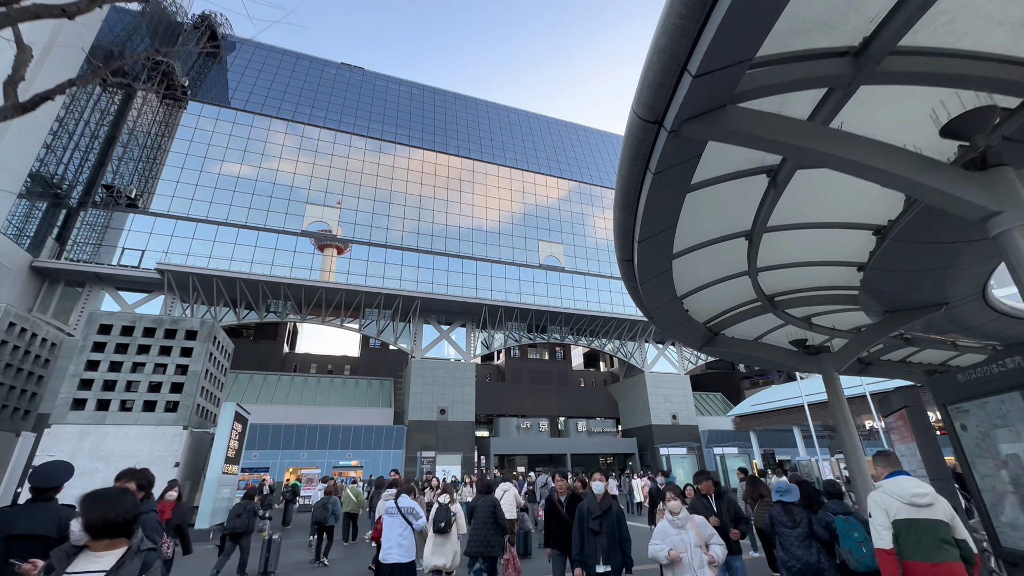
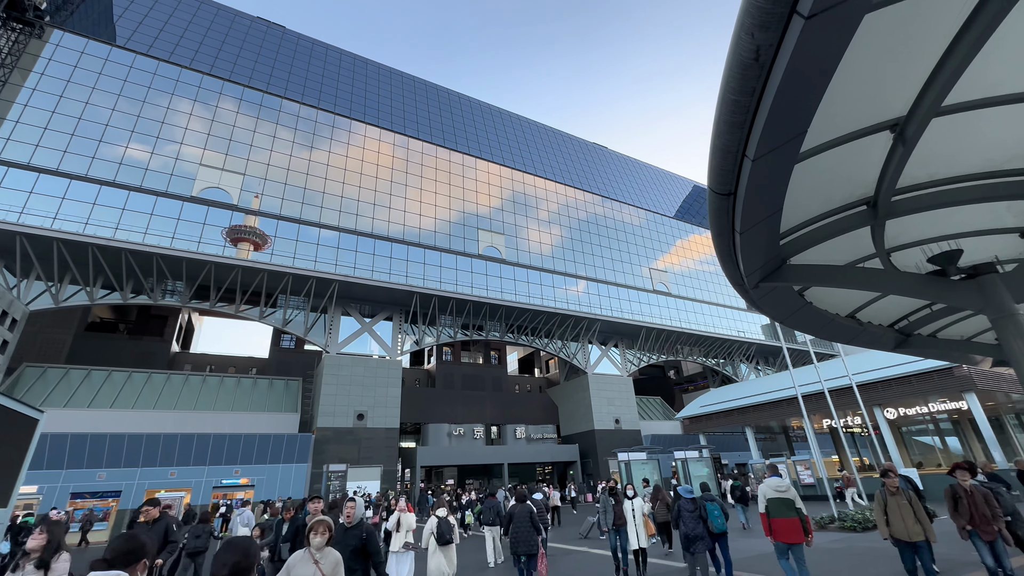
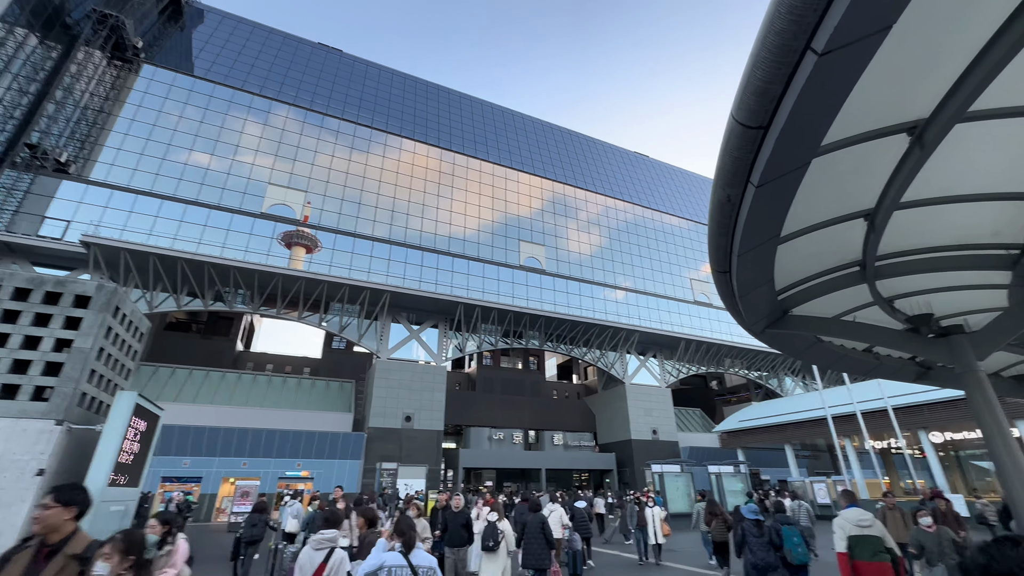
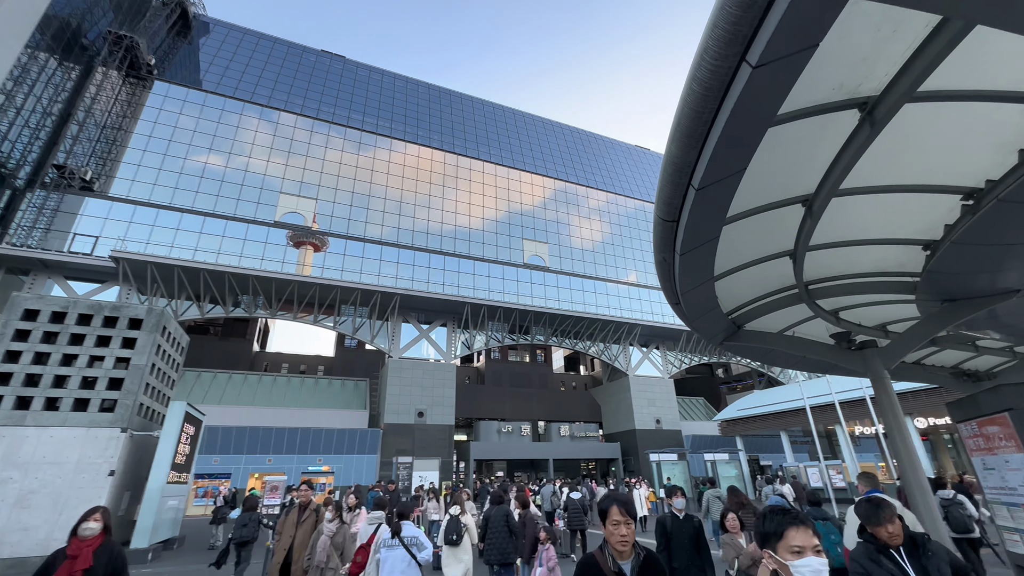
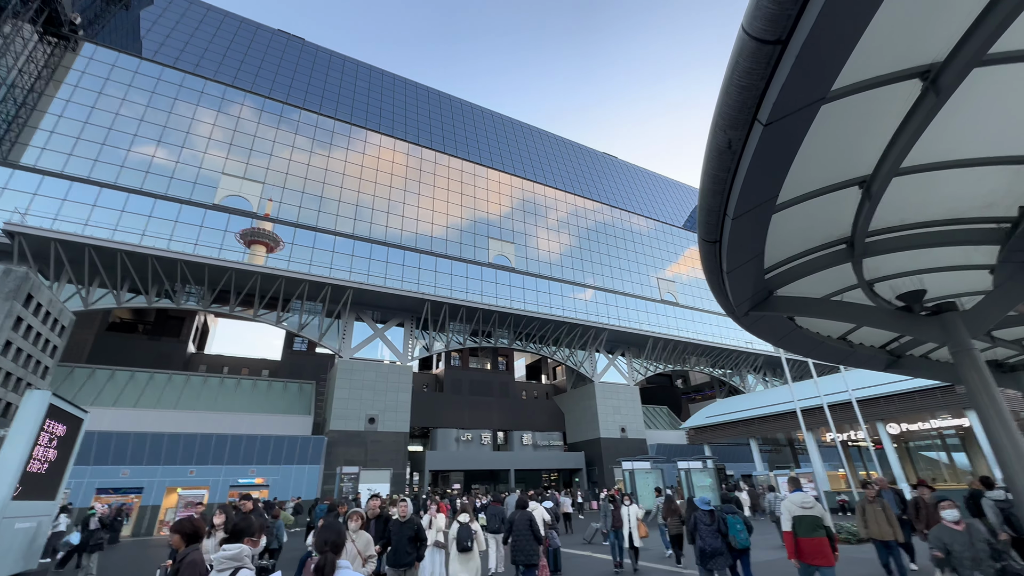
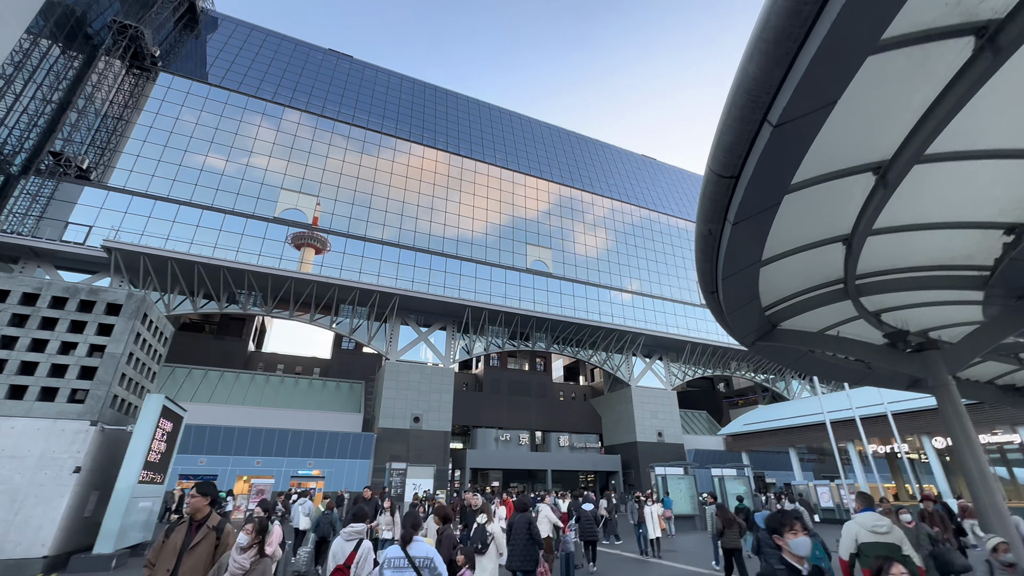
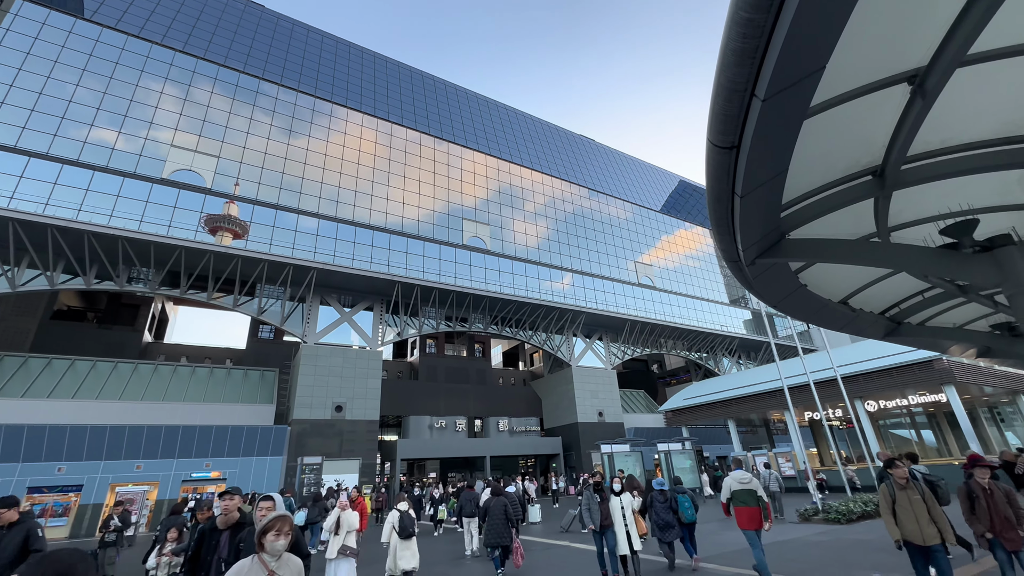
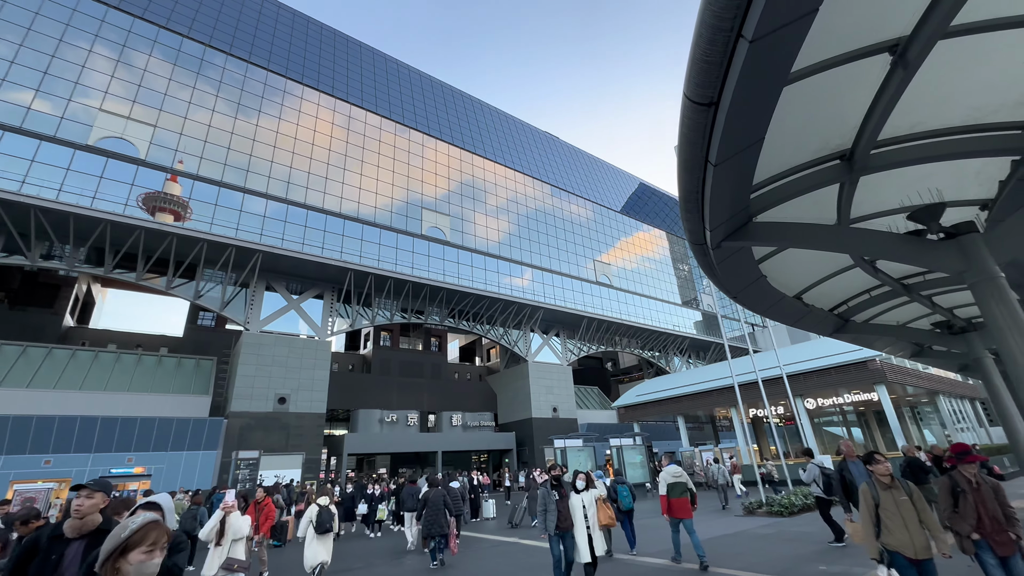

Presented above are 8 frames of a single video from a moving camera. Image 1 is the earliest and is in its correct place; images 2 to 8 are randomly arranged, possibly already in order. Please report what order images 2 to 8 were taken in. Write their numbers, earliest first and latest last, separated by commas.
4, 6, 3, 5, 2, 7, 8
